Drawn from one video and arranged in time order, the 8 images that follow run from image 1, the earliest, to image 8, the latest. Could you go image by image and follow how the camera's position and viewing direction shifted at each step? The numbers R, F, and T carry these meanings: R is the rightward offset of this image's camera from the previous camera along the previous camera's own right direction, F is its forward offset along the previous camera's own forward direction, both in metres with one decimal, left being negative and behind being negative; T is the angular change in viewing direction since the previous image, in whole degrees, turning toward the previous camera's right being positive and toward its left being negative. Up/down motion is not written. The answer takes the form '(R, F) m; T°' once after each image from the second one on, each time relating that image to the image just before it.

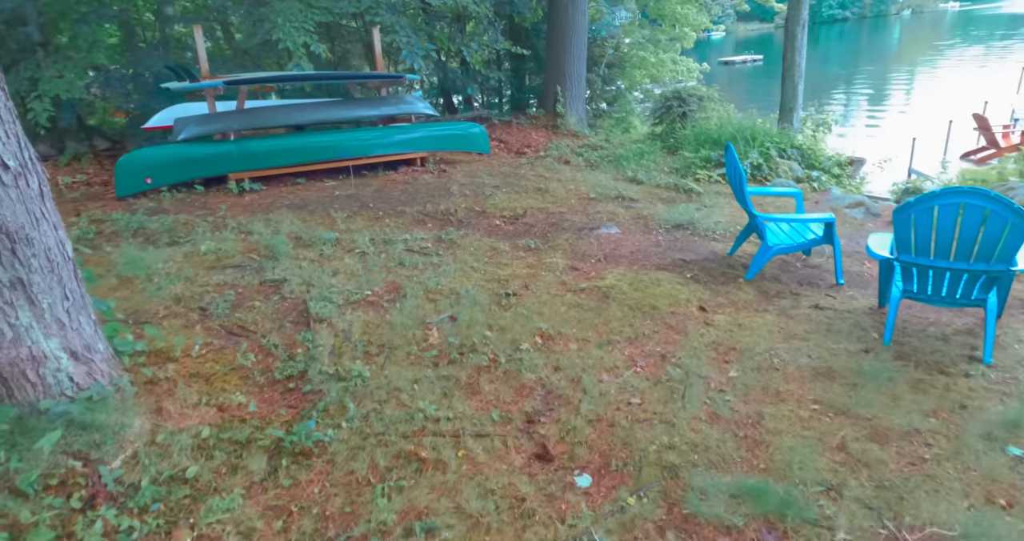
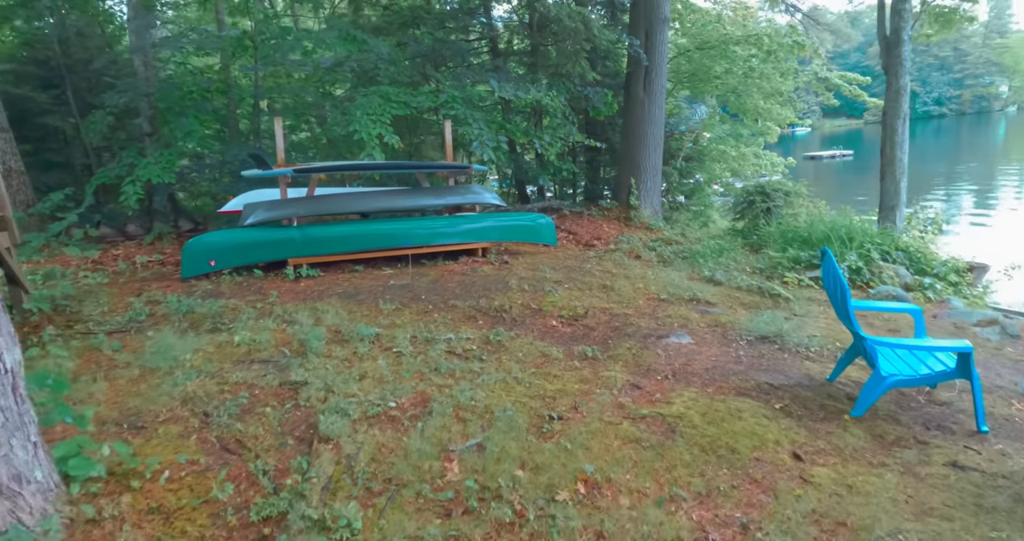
(+0.1, +0.4) m; -8°
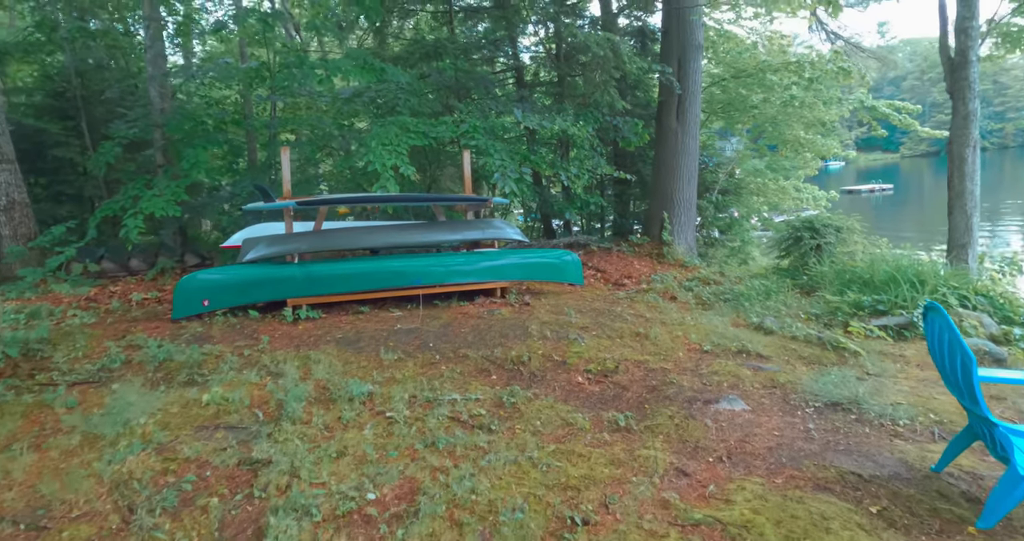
(+0.1, +0.6) m; -3°
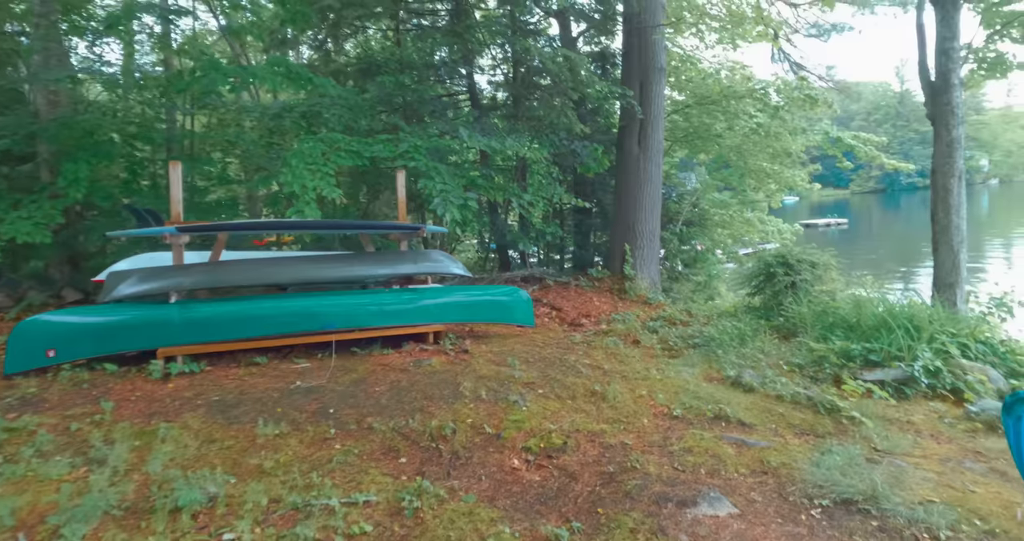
(+0.3, +0.9) m; +3°
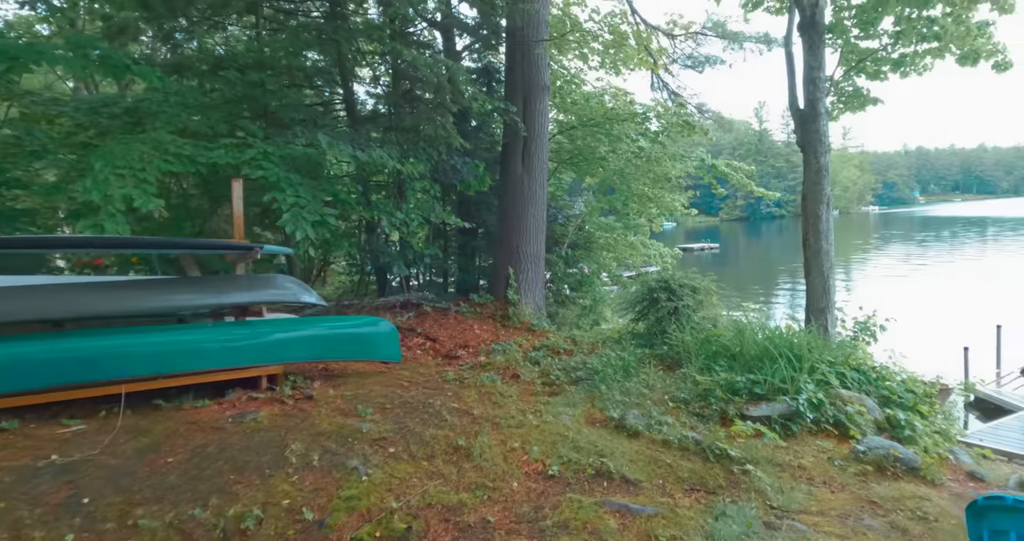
(+0.3, +0.6) m; +11°
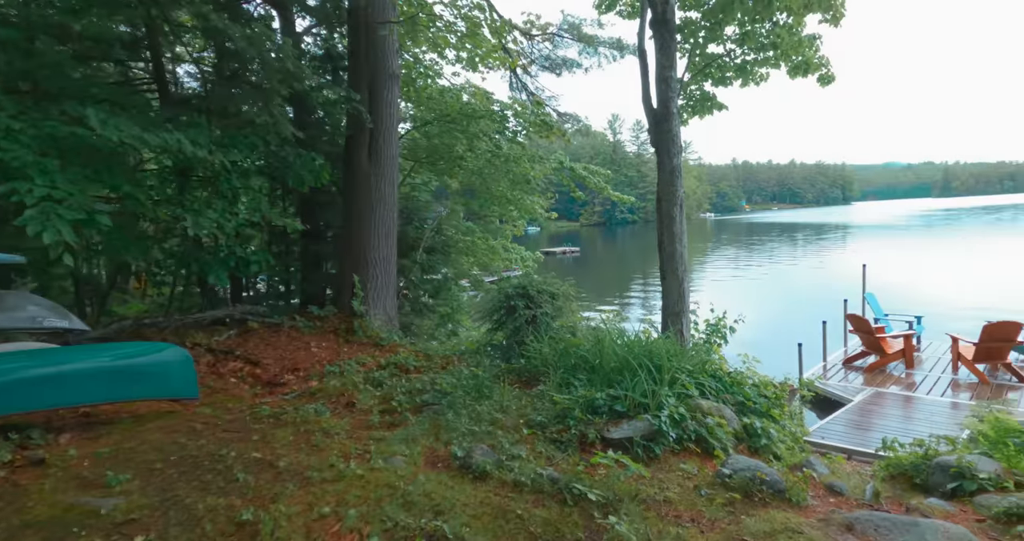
(+0.3, +0.6) m; +13°
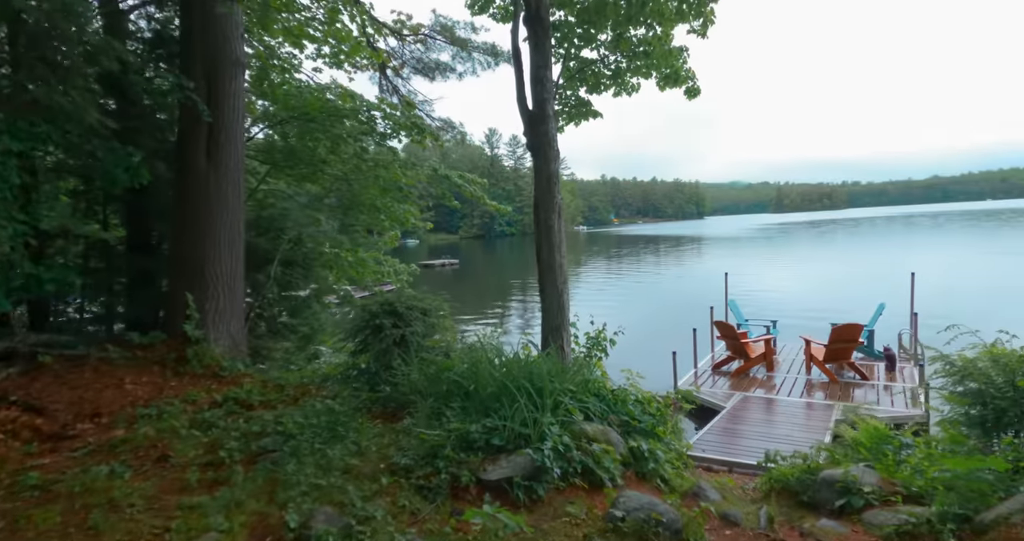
(+0.1, +0.5) m; +12°
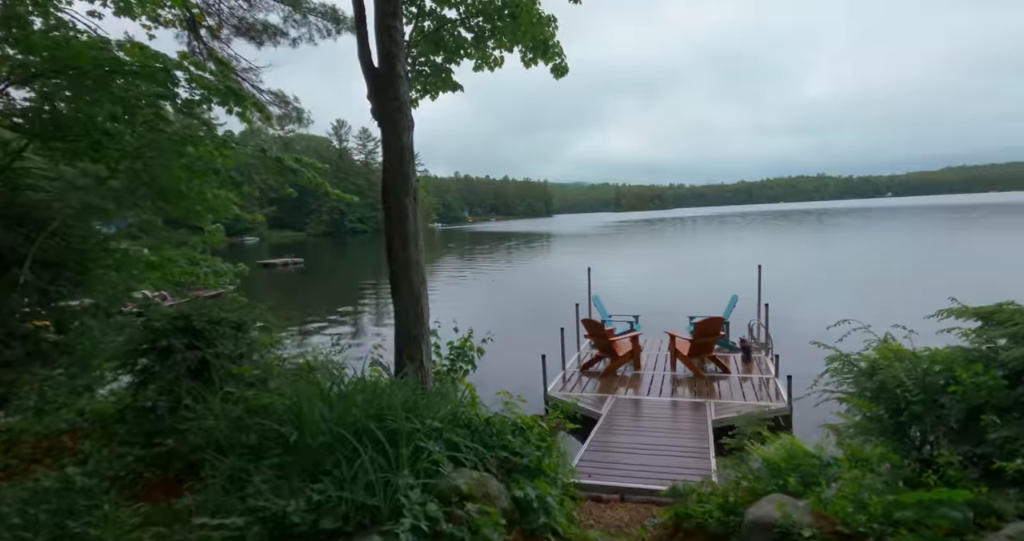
(+0.1, +1.0) m; +15°
